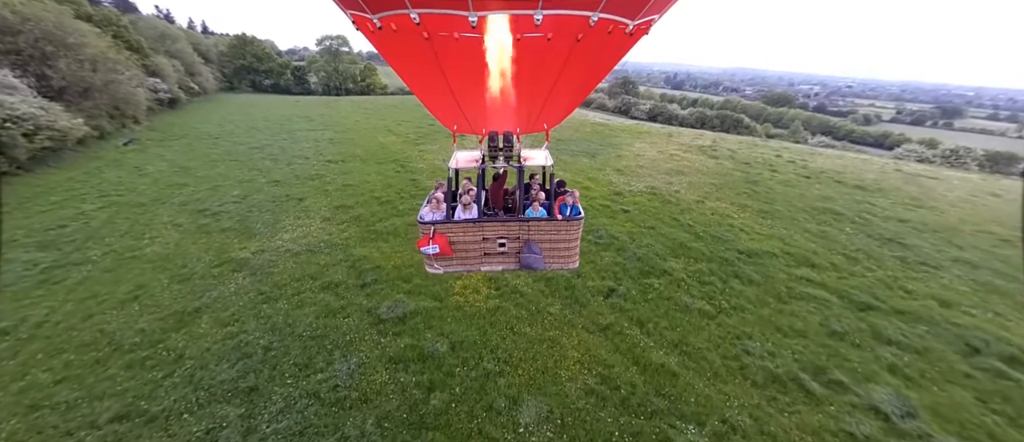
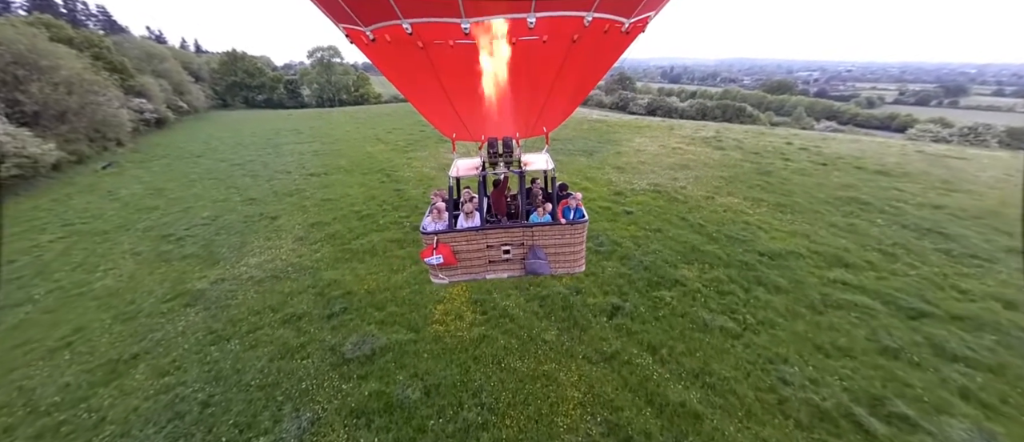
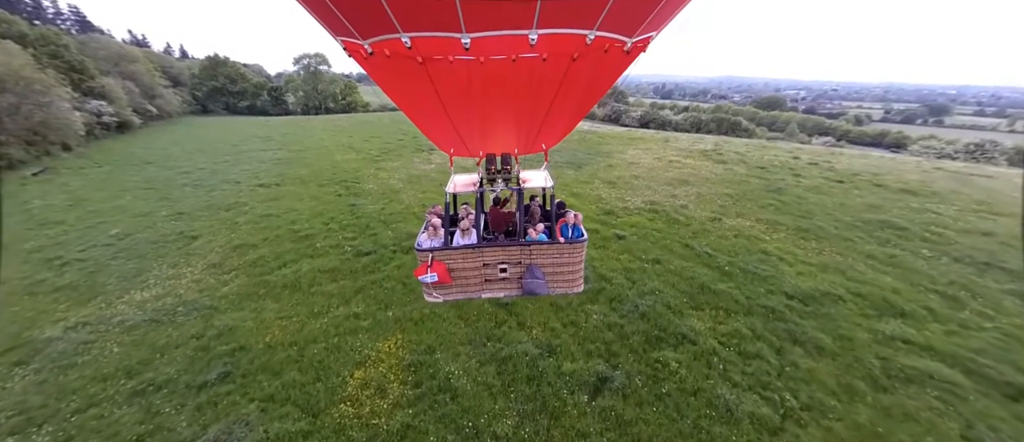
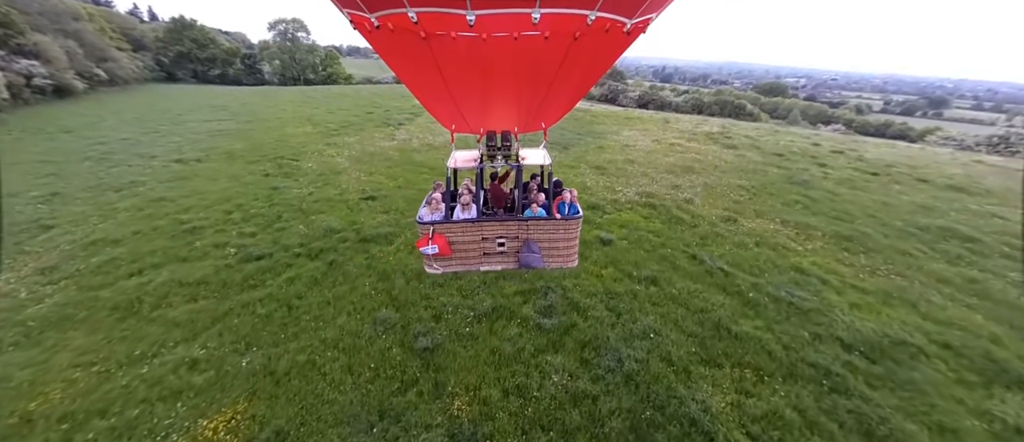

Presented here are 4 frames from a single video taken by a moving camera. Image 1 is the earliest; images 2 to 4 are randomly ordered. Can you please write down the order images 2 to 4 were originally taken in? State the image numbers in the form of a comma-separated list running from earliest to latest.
2, 3, 4
